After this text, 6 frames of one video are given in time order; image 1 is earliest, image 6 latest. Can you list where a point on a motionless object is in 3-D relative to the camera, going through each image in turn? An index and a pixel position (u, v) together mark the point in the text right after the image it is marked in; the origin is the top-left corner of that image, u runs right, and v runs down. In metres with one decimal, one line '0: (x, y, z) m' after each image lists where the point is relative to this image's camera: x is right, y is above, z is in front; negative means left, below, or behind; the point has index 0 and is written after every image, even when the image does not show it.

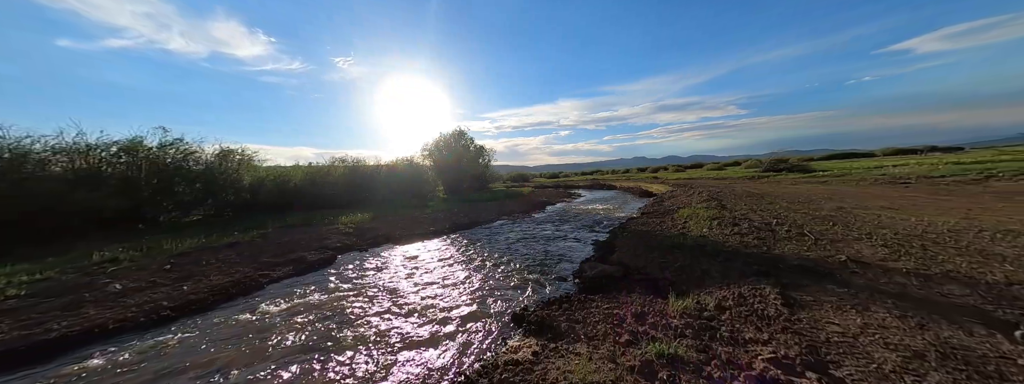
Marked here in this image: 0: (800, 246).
0: (+9.9, -1.9, +9.9) m
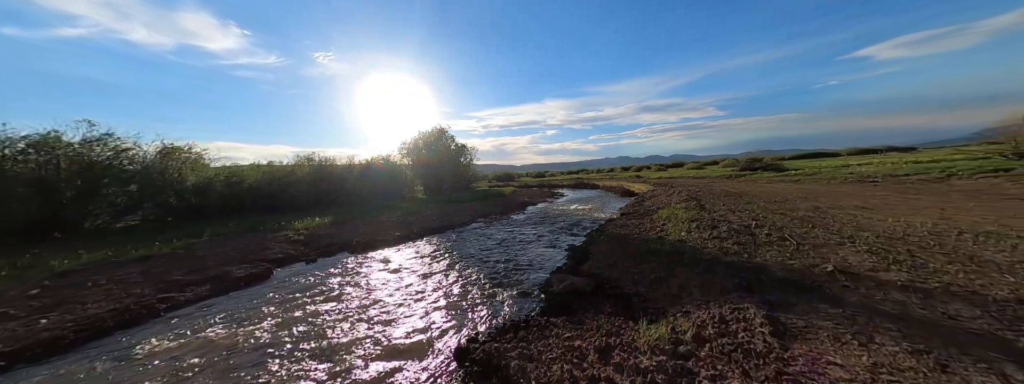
0: (+8.6, -1.9, +9.2) m
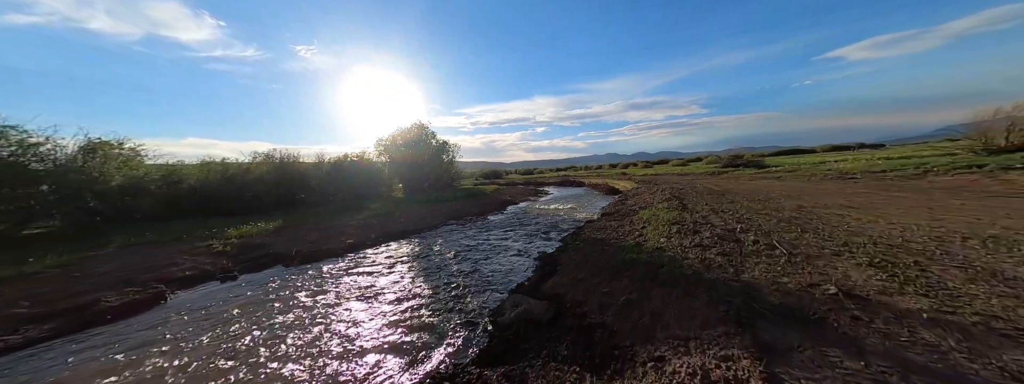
0: (+7.1, -2.0, +7.9) m
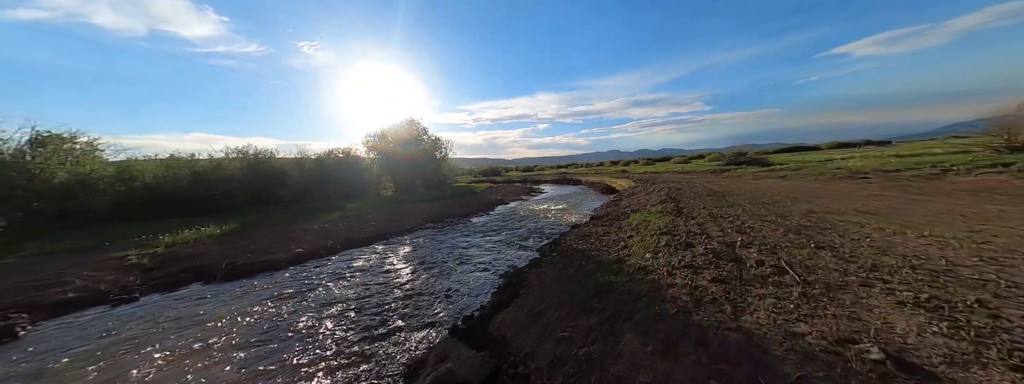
0: (+5.6, -2.3, +6.0) m
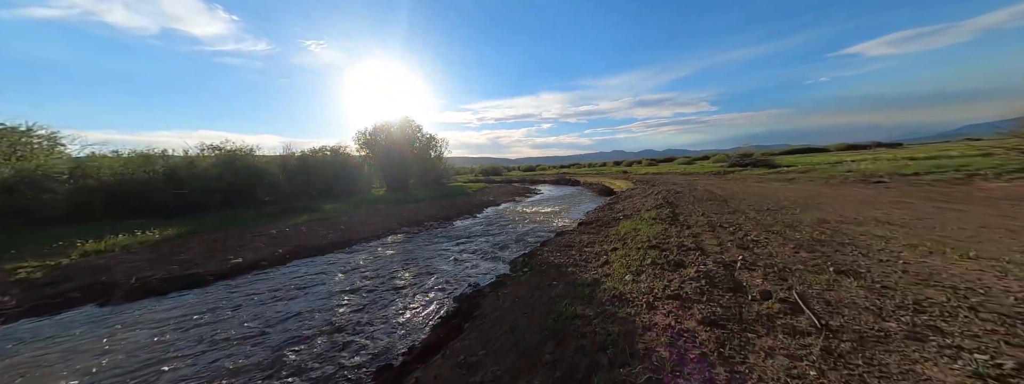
0: (+4.2, -2.5, +4.2) m
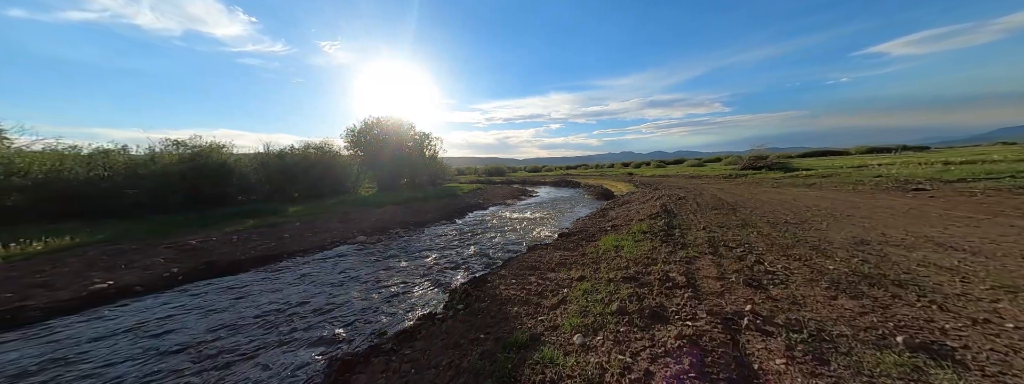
0: (+2.0, -2.9, +1.3) m
